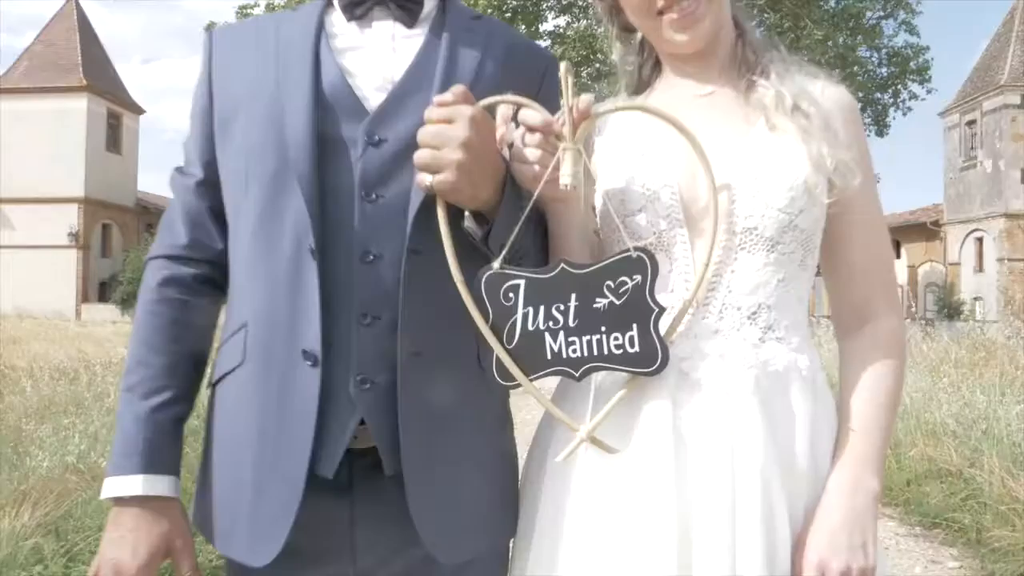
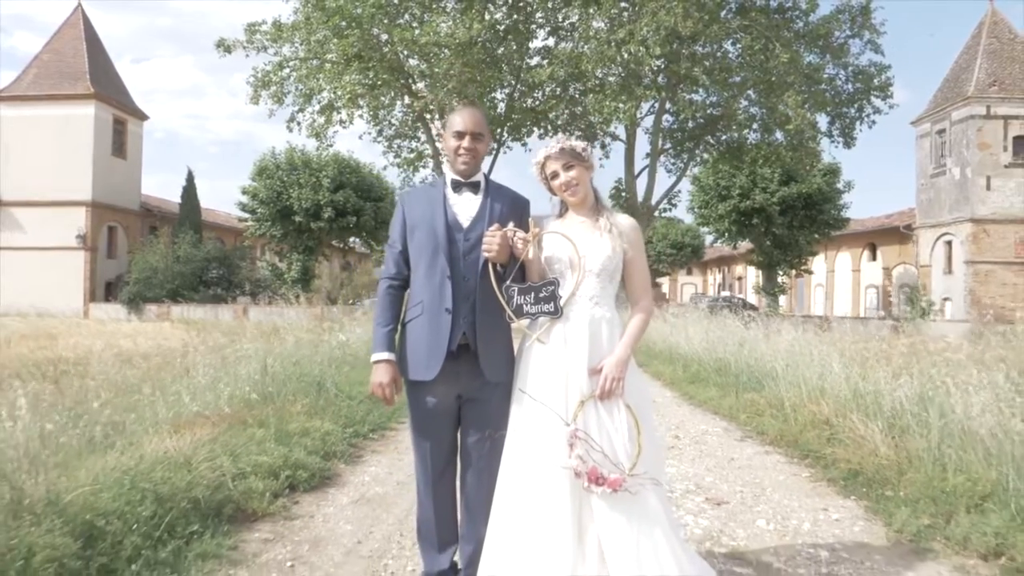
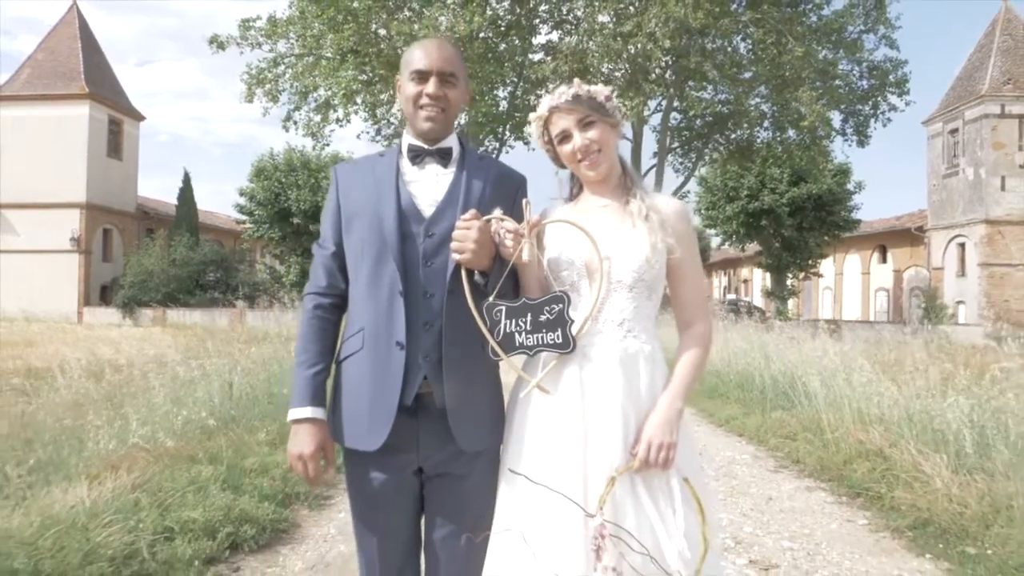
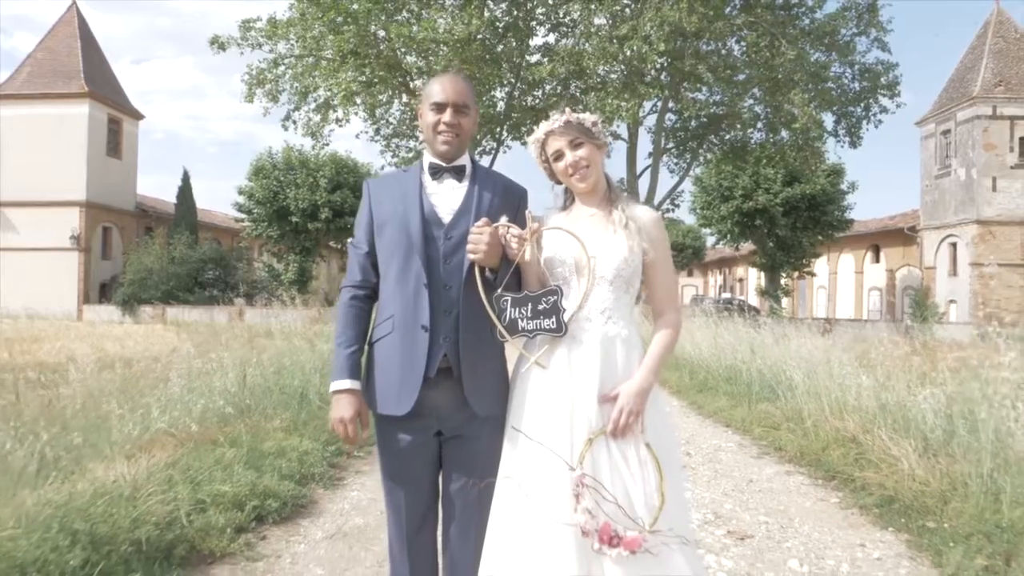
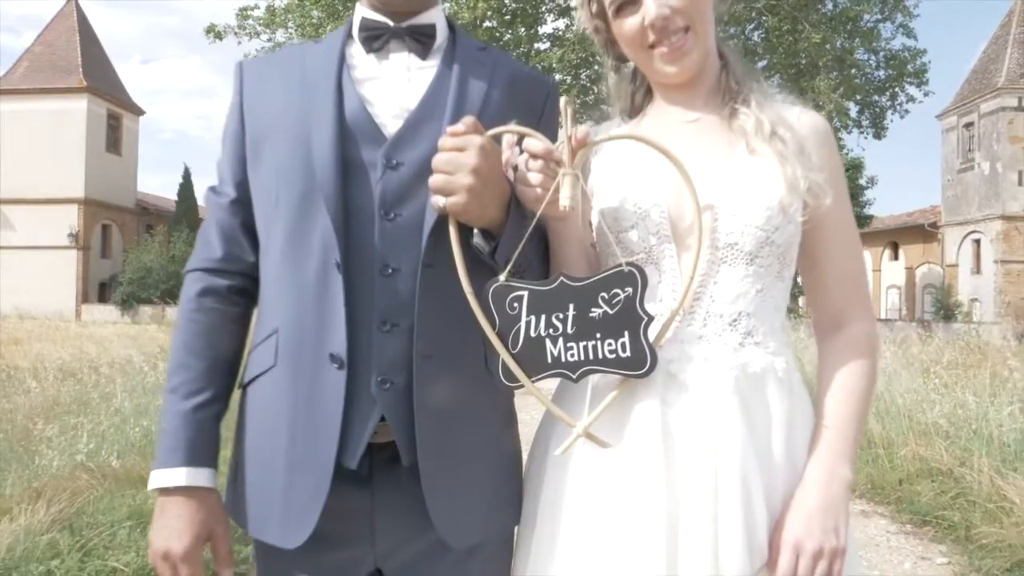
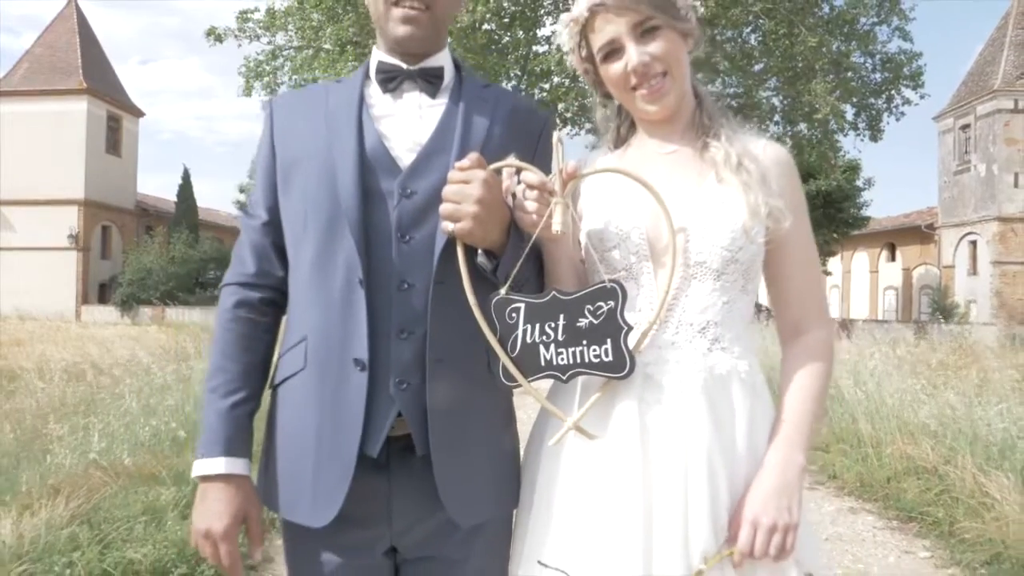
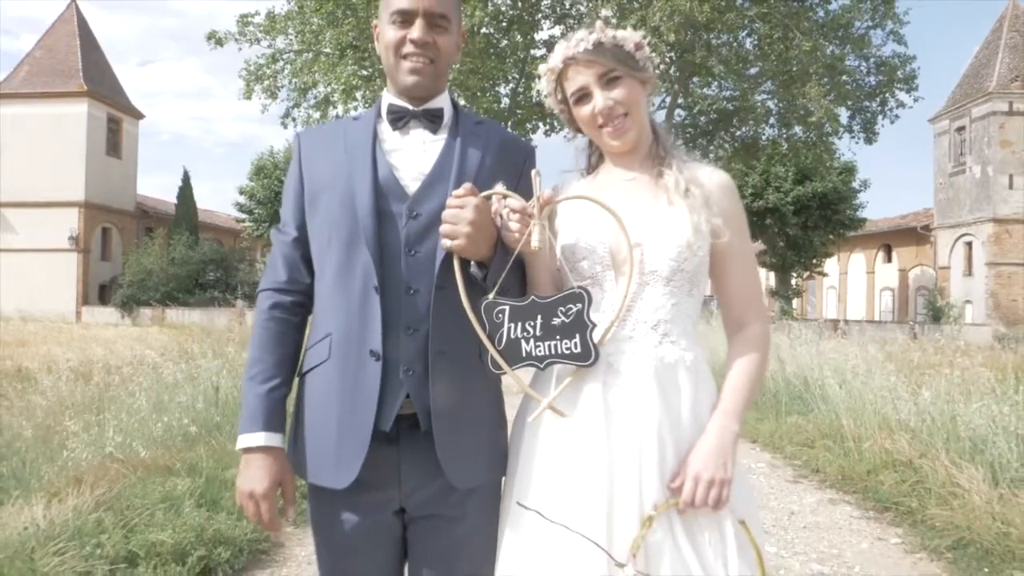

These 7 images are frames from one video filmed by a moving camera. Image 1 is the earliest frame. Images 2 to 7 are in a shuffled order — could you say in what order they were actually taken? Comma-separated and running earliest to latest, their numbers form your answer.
5, 6, 7, 3, 4, 2
